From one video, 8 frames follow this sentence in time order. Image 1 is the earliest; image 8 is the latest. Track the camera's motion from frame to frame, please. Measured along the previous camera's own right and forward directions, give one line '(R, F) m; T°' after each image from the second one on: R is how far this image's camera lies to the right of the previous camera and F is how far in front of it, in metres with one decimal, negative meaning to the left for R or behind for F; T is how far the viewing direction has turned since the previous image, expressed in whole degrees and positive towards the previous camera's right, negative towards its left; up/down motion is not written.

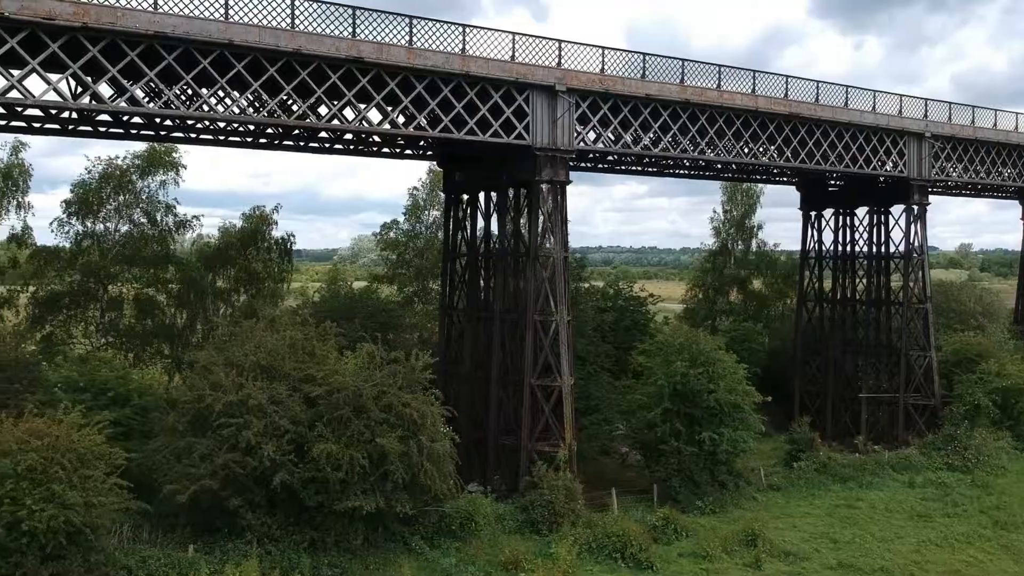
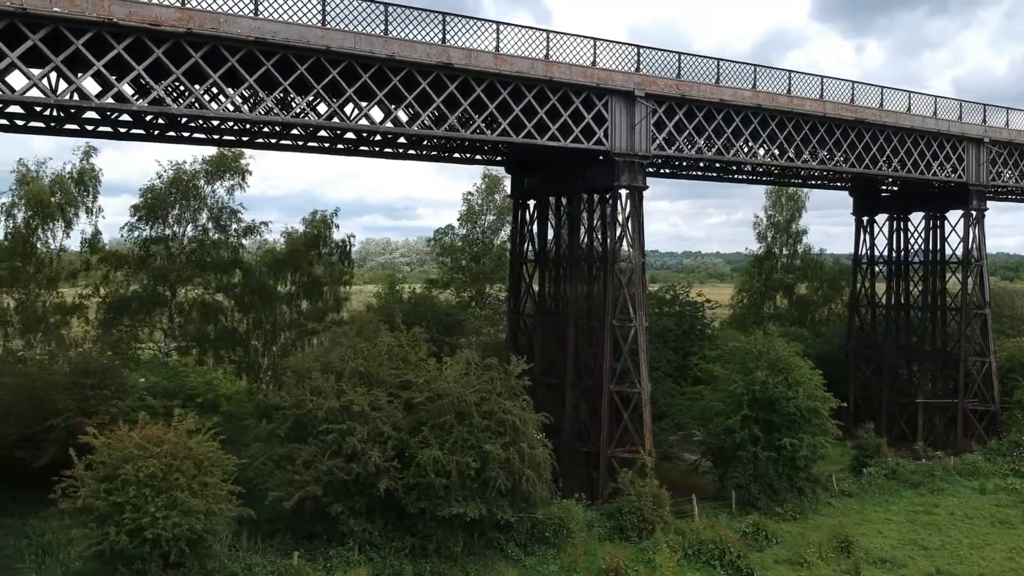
(-1.1, 0.0) m; 0°
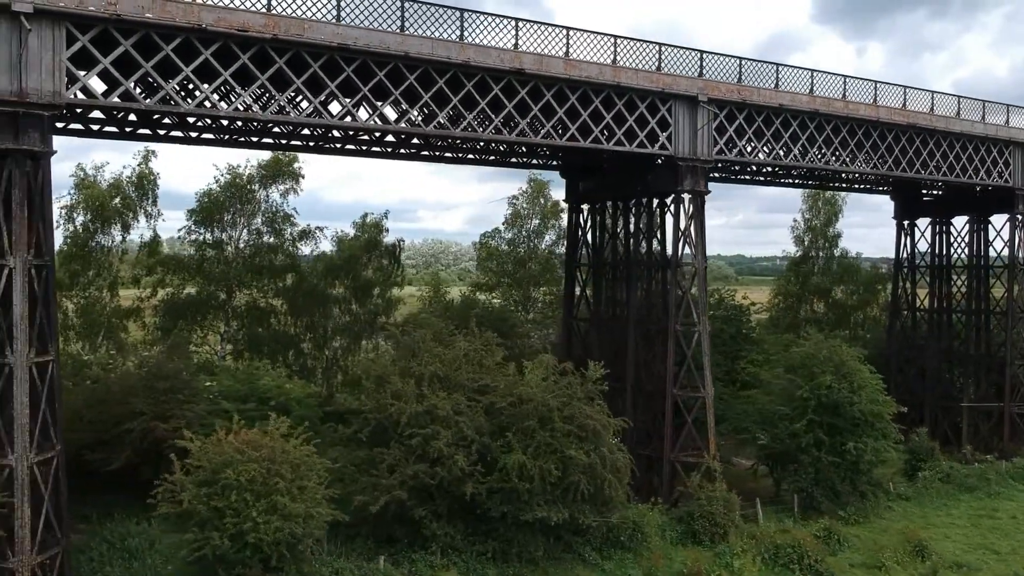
(-0.9, 0.0) m; 0°
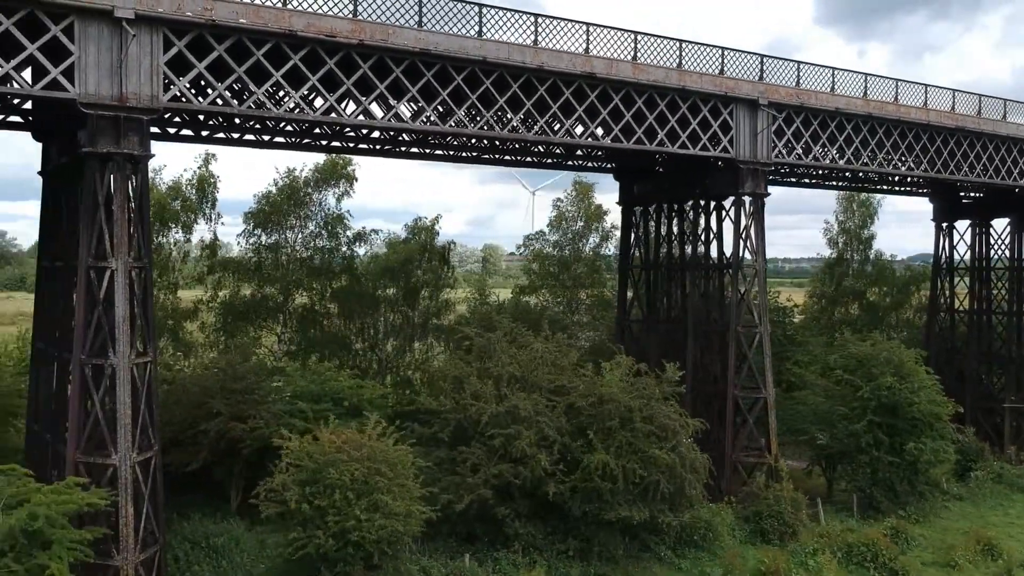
(-0.9, -0.2) m; 0°
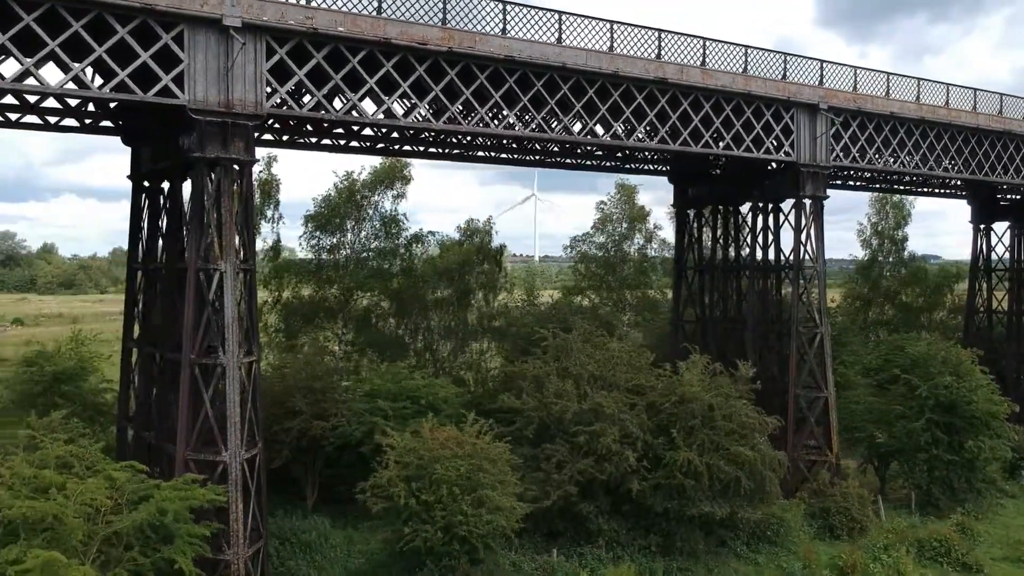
(-1.0, -0.3) m; 0°
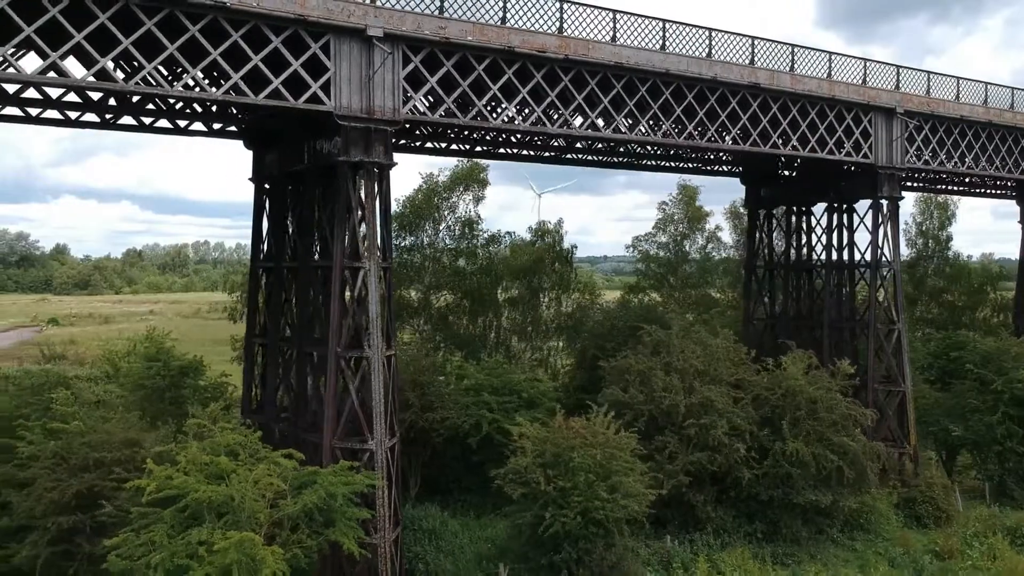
(-1.3, -0.6) m; 0°
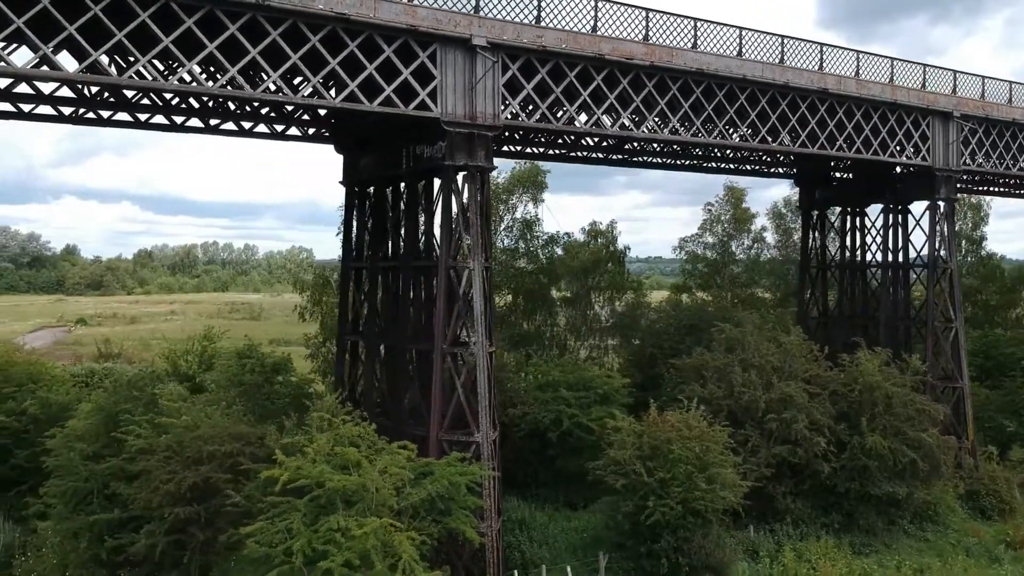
(-1.1, -0.5) m; 0°
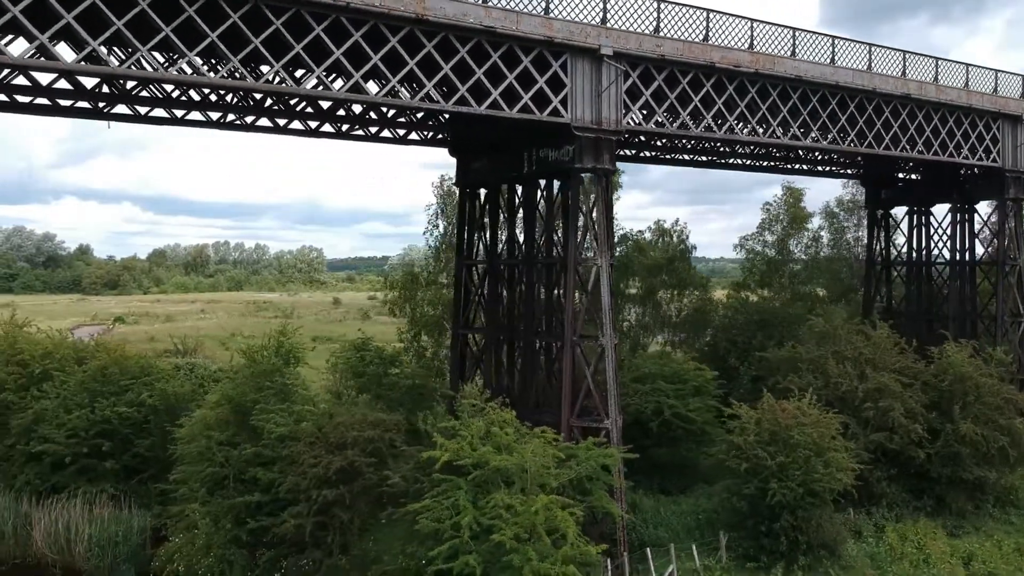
(-1.4, -0.8) m; 0°
